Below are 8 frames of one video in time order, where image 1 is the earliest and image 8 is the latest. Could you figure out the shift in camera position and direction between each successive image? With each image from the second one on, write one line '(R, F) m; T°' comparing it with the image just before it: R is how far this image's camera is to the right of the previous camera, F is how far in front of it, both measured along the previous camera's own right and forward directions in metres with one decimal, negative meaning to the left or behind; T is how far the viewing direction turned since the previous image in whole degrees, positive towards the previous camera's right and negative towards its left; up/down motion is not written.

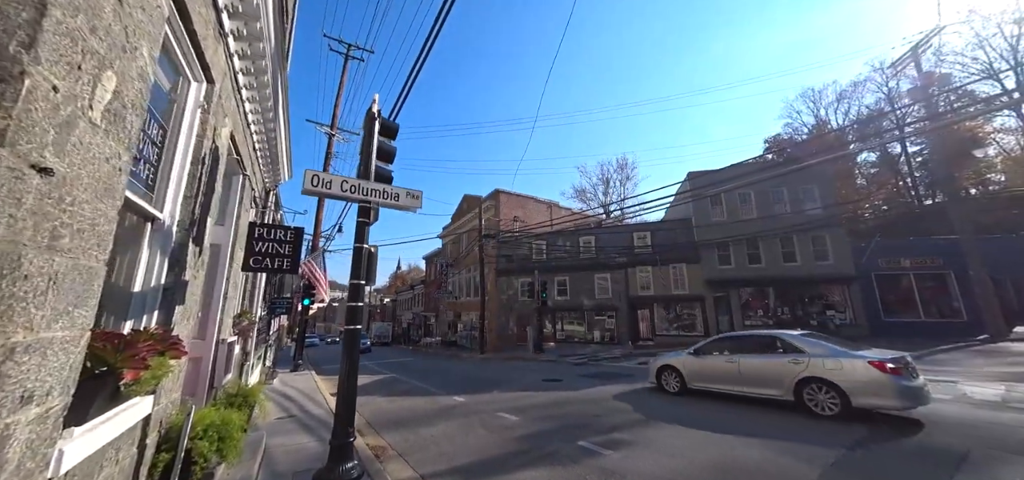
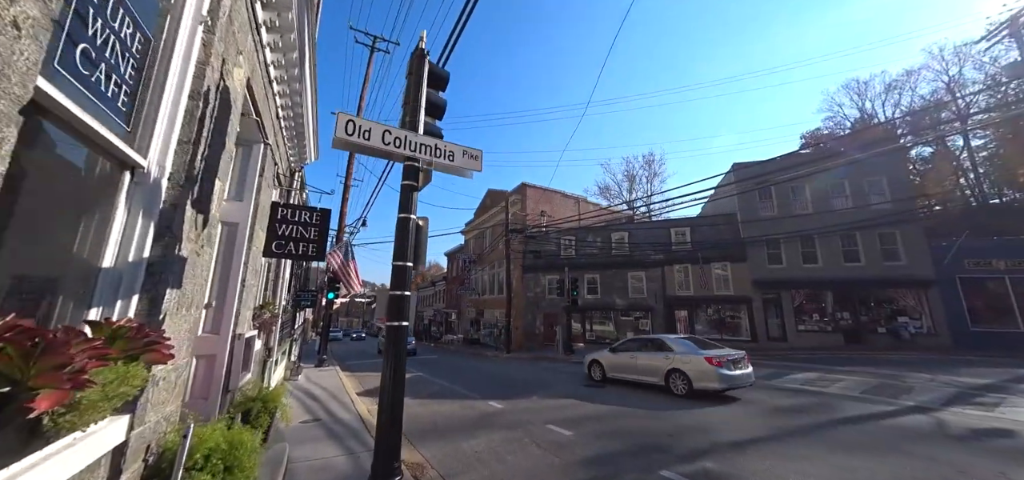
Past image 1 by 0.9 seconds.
(-0.6, +1.0) m; -3°
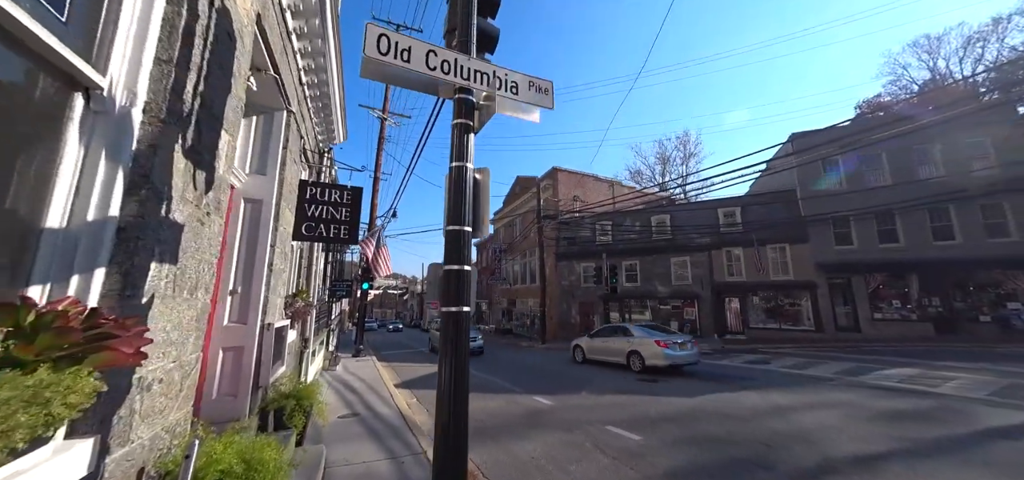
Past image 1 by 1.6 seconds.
(-0.4, +0.8) m; -4°
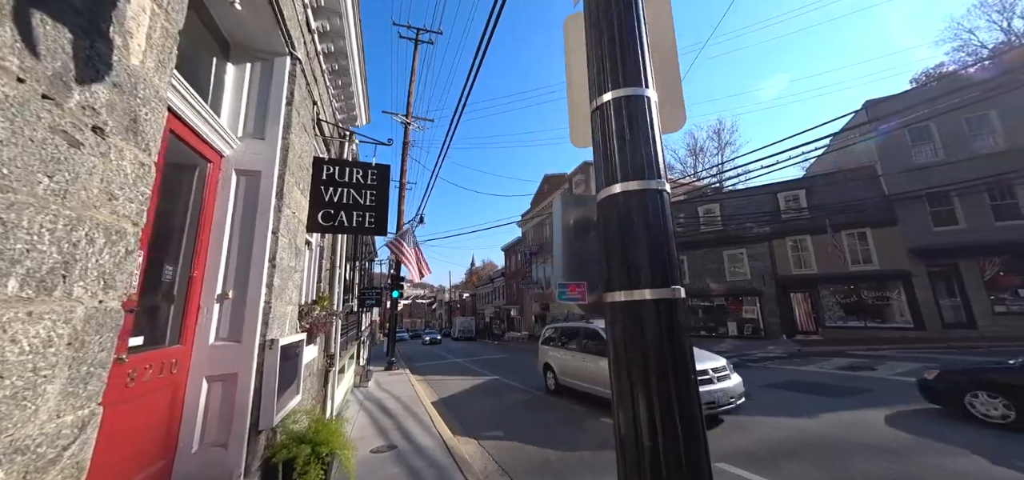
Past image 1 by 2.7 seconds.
(-0.6, +1.4) m; -4°
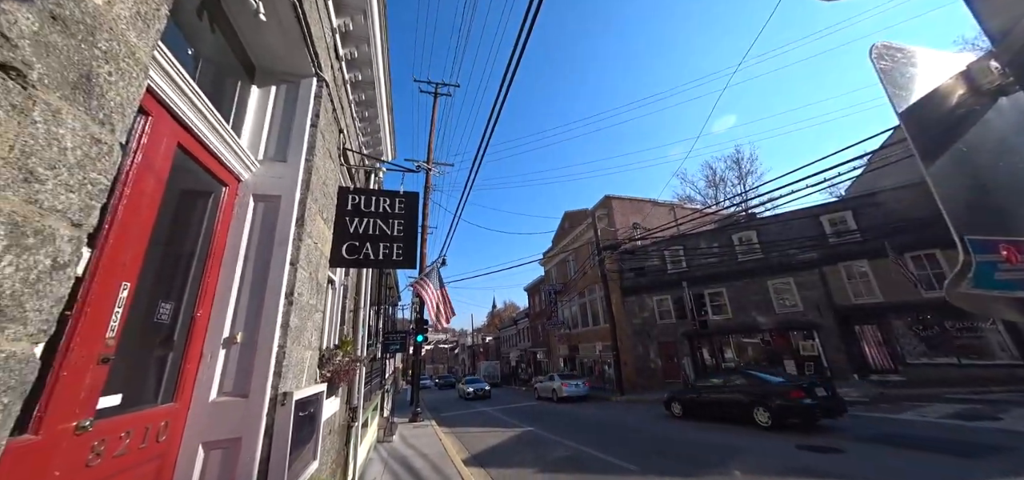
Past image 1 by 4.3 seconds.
(-0.3, +0.5) m; -3°
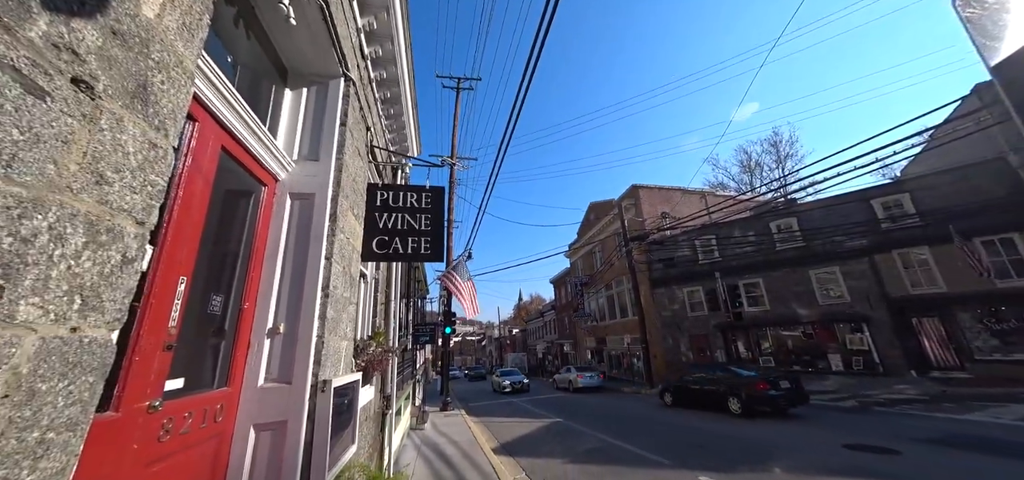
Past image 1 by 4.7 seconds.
(0.0, 0.0) m; -4°
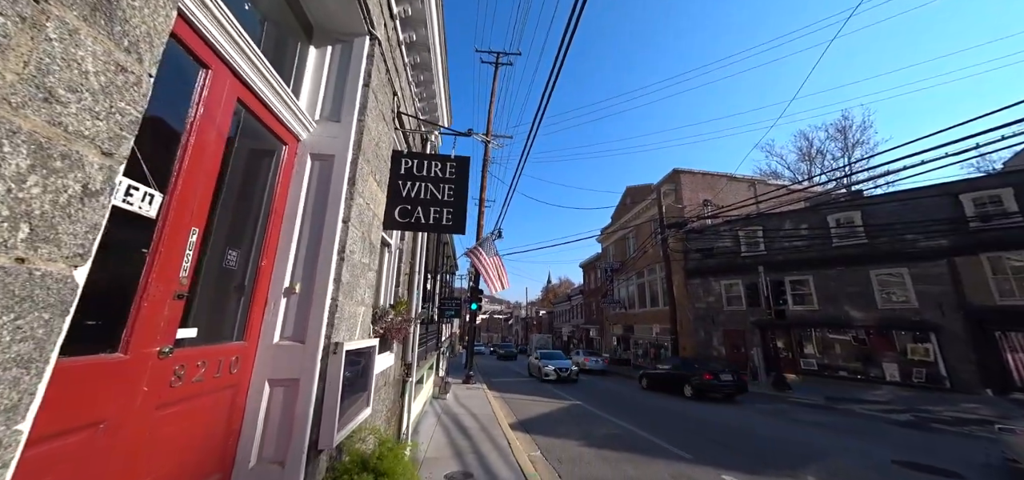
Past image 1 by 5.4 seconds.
(+0.1, +0.2) m; -5°
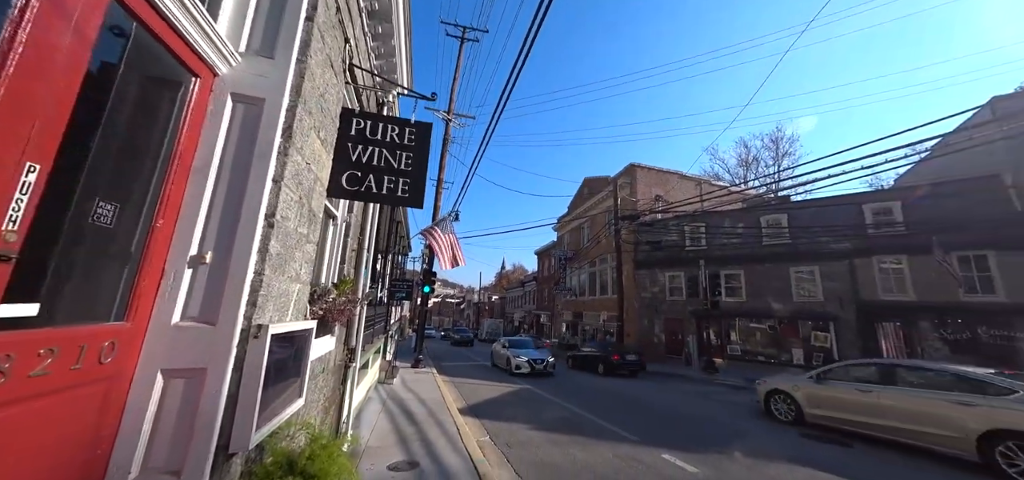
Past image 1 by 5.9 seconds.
(-0.1, +0.3) m; +7°
